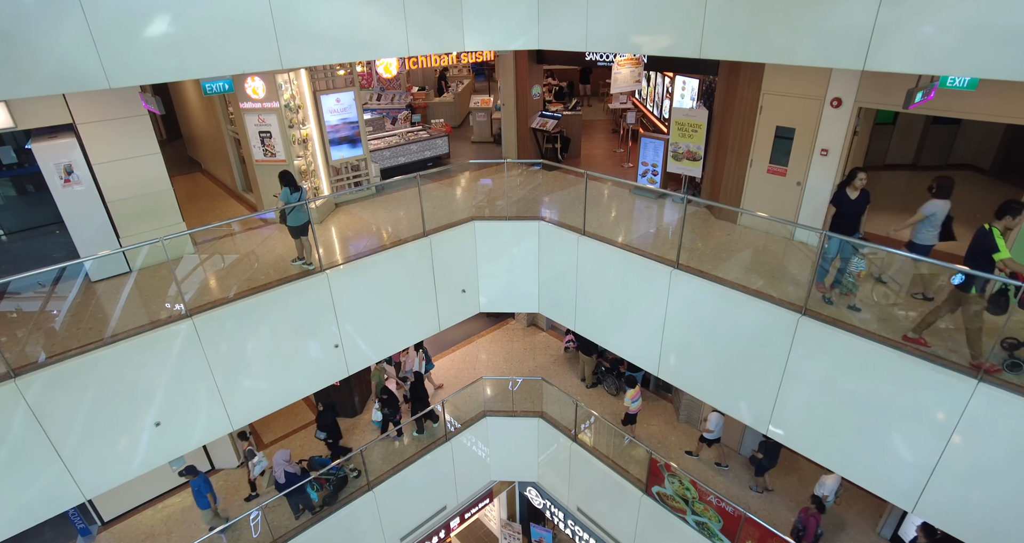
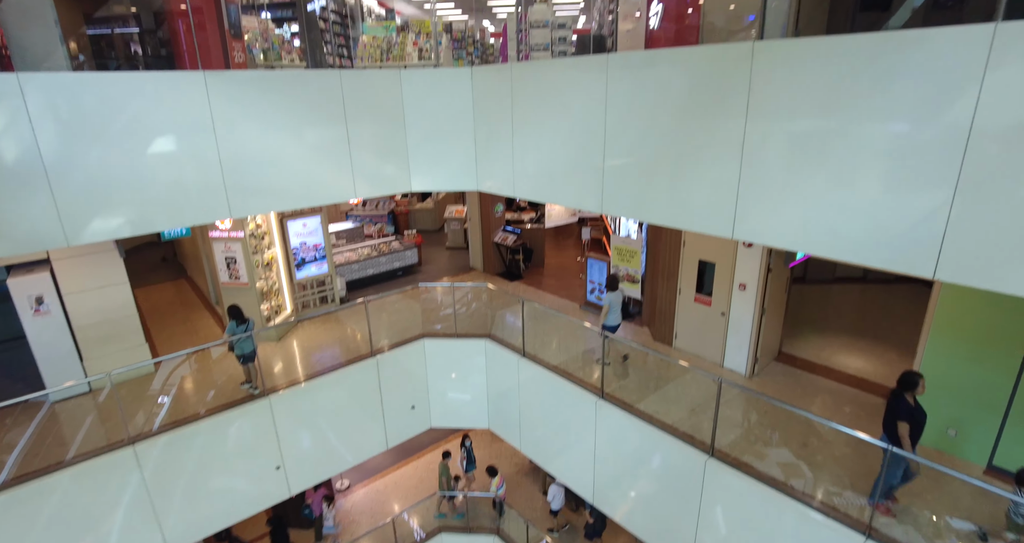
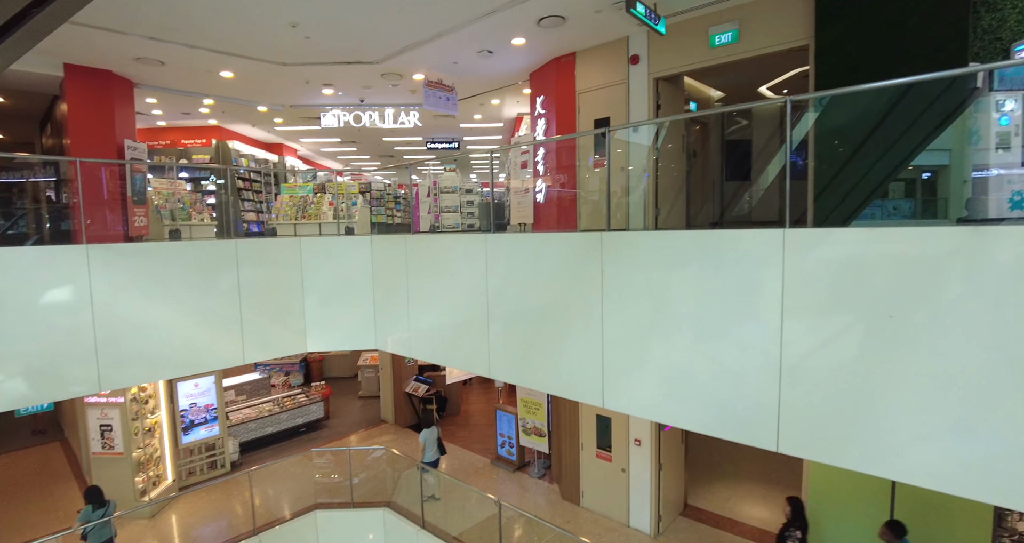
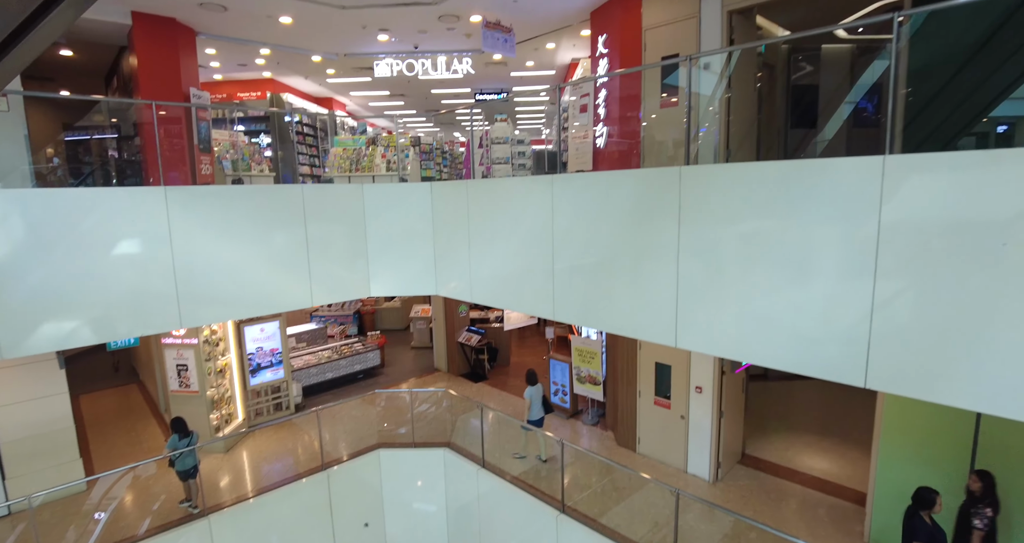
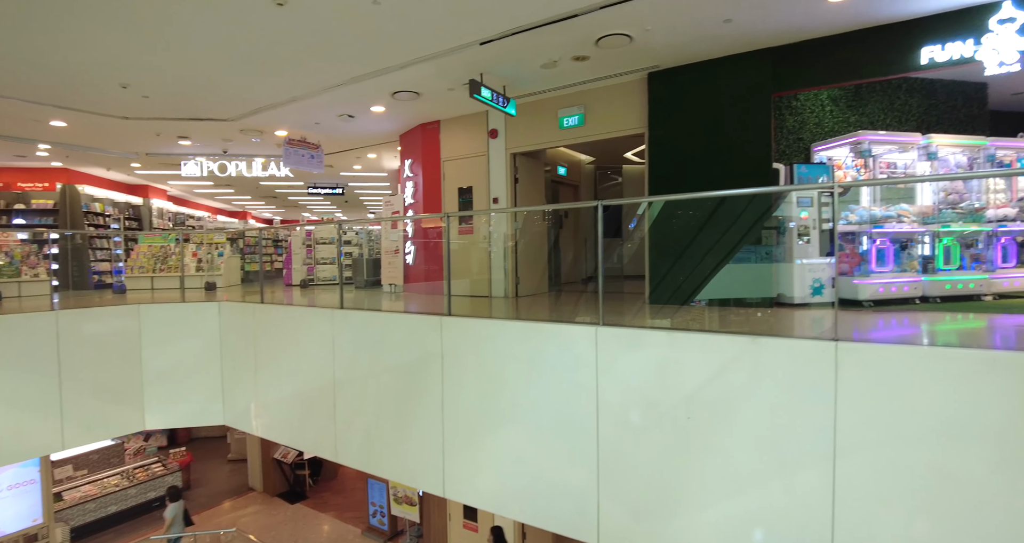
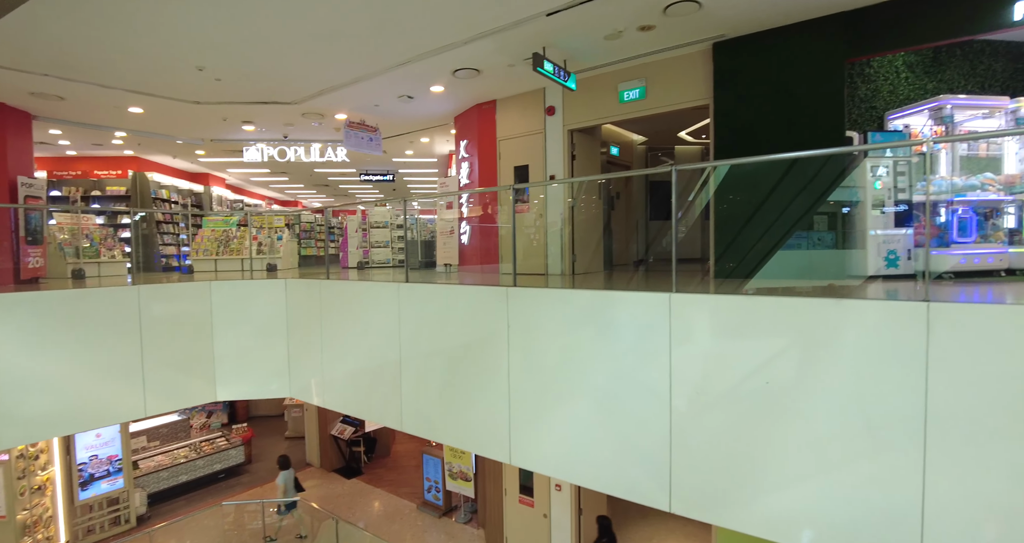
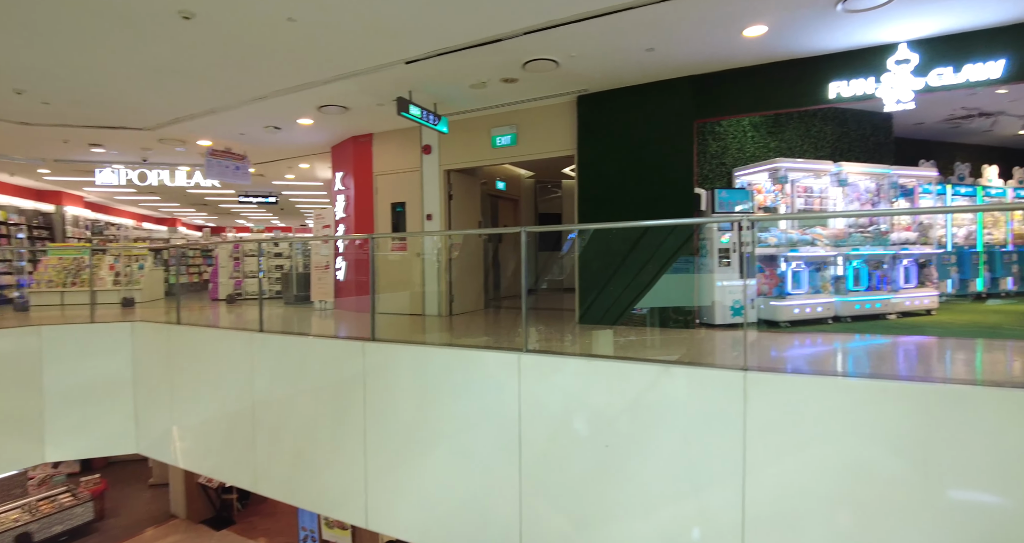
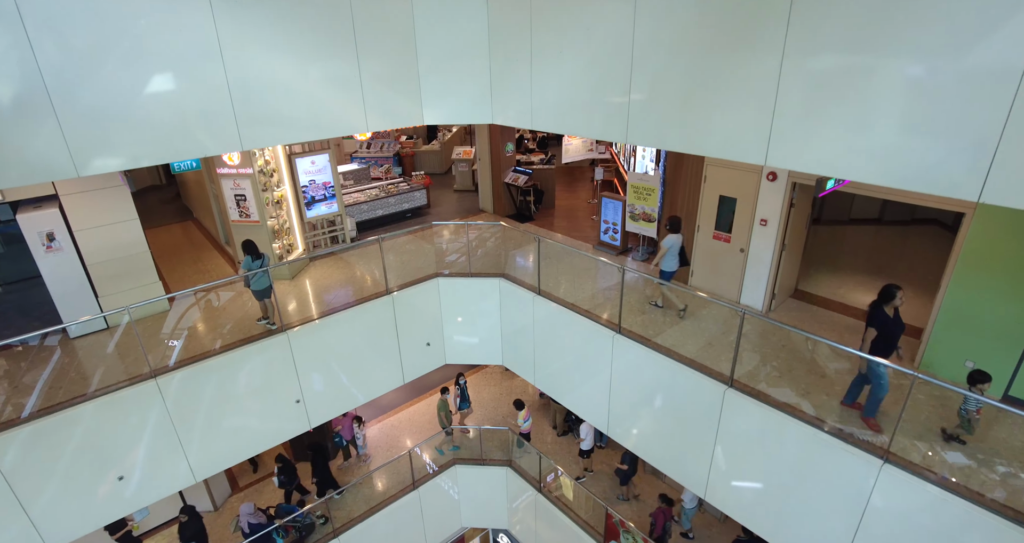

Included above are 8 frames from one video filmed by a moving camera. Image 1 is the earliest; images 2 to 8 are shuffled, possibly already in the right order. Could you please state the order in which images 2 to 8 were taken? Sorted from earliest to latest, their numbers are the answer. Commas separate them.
8, 2, 4, 3, 6, 5, 7
